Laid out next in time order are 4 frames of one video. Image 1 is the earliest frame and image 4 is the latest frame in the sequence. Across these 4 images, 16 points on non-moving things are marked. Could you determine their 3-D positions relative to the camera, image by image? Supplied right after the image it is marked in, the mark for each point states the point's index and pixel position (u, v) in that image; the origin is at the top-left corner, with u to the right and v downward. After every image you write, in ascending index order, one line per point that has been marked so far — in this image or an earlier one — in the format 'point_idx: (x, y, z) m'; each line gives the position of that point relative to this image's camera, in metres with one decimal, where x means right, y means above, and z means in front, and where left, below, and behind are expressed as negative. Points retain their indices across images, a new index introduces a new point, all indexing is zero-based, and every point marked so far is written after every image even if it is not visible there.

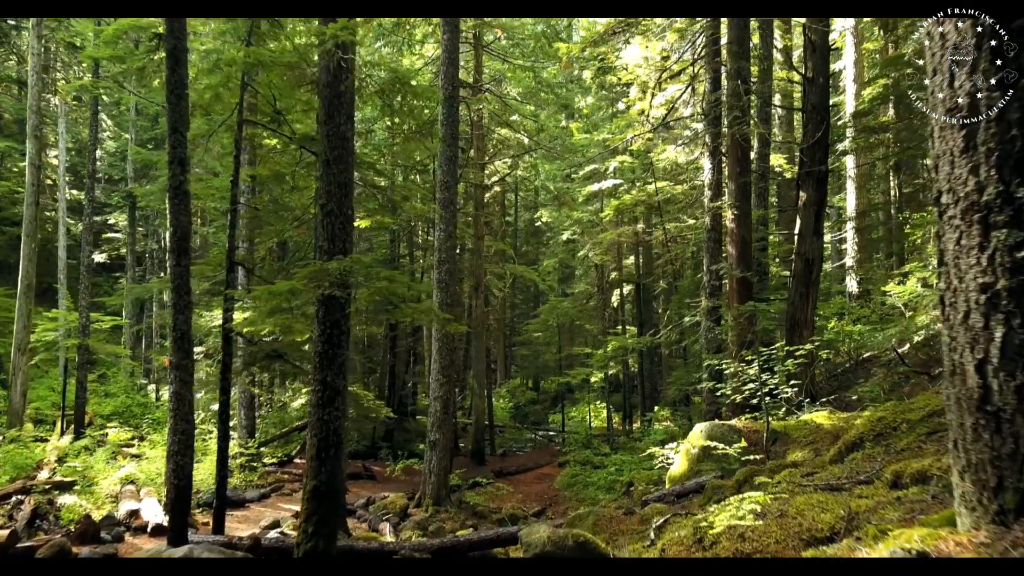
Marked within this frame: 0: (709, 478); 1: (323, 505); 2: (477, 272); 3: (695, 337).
0: (+1.7, -1.7, +6.4) m
1: (-1.4, -1.7, +5.6) m
2: (-0.9, +0.4, +18.5) m
3: (+3.0, -0.8, +12.2) m
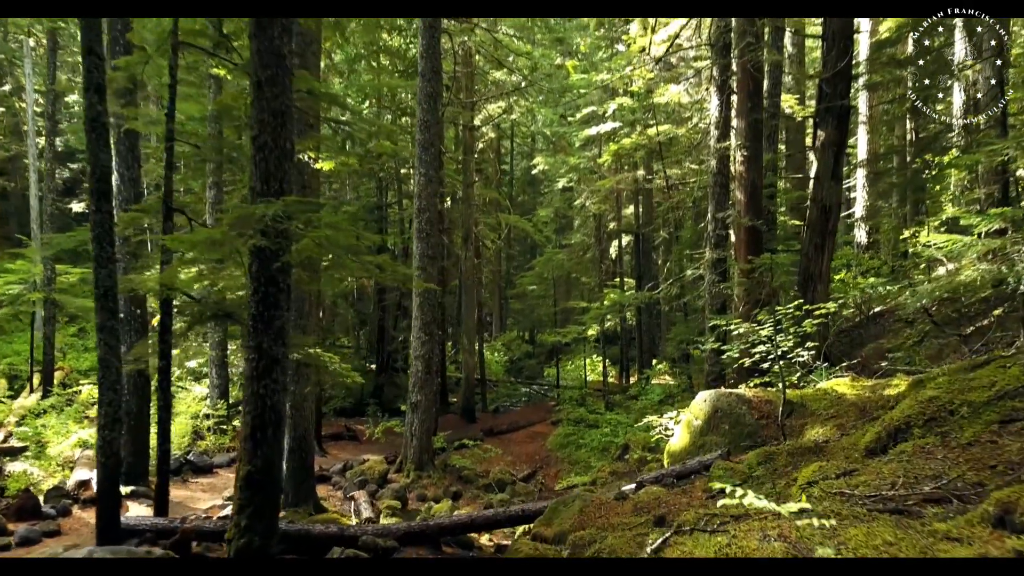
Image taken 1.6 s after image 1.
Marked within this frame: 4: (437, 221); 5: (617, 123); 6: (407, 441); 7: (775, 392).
0: (+1.5, -1.3, +5.6) m
1: (-1.6, -1.3, +4.7) m
2: (-1.1, +1.5, +17.5) m
3: (+2.8, -0.1, +11.3) m
4: (-1.2, +1.0, +11.3) m
5: (+2.3, +3.5, +15.7) m
6: (-1.6, -2.4, +11.4) m
7: (+2.3, -0.9, +6.4) m
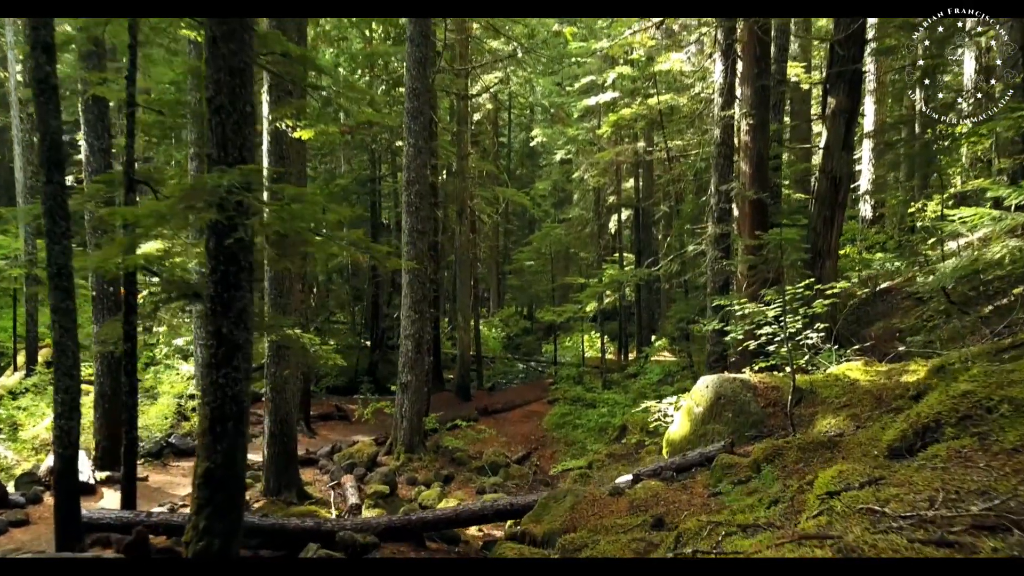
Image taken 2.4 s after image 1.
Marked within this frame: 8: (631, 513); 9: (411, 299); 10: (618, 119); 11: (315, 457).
0: (+1.4, -1.1, +5.2) m
1: (-1.7, -1.2, +4.3) m
2: (-1.2, +2.1, +16.9) m
3: (+2.7, +0.3, +10.8) m
4: (-1.2, +1.4, +10.8) m
5: (+2.2, +4.0, +15.2) m
6: (-1.7, -2.0, +11.0) m
7: (+2.2, -0.7, +5.9) m
8: (+0.7, -1.4, +4.5) m
9: (-1.5, -0.2, +10.7) m
10: (+2.0, +3.2, +14.0) m
11: (-2.8, -2.4, +10.6) m
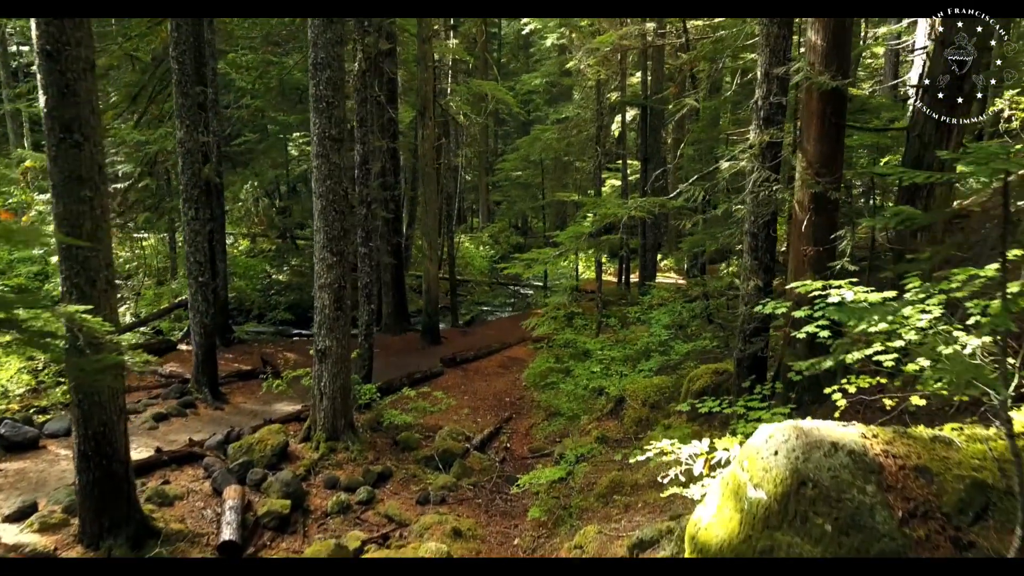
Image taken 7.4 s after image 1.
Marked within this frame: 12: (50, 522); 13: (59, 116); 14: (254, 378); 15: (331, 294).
0: (+1.0, -1.1, +2.4) m
1: (-2.2, -1.3, +1.5) m
2: (-1.6, +3.6, +13.6) m
3: (+2.3, +1.0, +7.8) m
4: (-1.7, +2.1, +7.6) m
5: (+1.7, +5.3, +11.6) m
6: (-2.2, -1.2, +8.3) m
7: (+1.7, -0.6, +3.0) m
8: (+0.3, -1.4, +1.7) m
9: (-1.9, +0.6, +7.7) m
10: (+1.6, +4.3, +10.5) m
11: (-3.3, -1.7, +7.9) m
12: (-3.5, -1.8, +5.7) m
13: (-3.1, +1.2, +5.0) m
14: (-3.7, -1.2, +10.5) m
15: (-1.9, 0.0, +7.9) m
